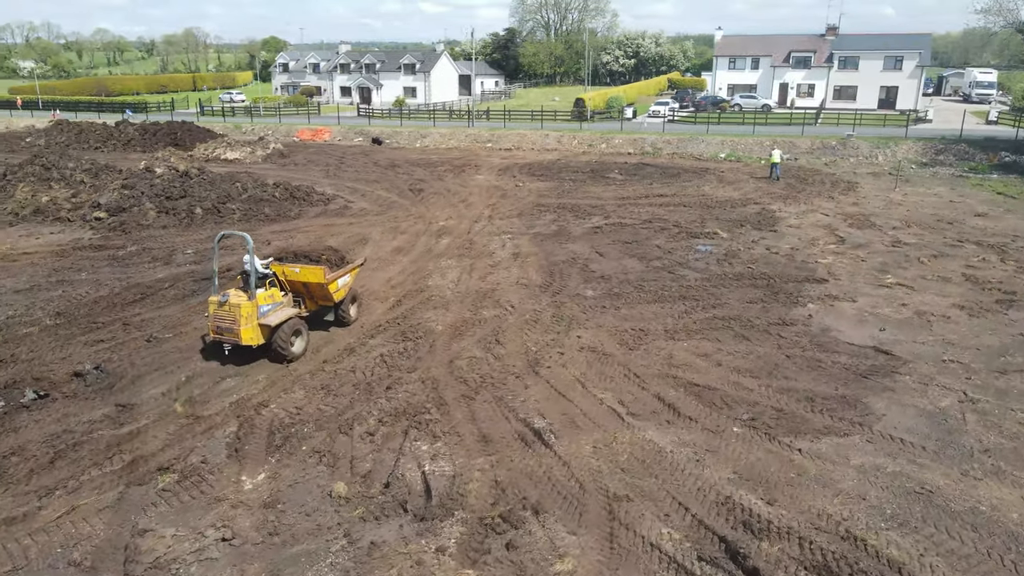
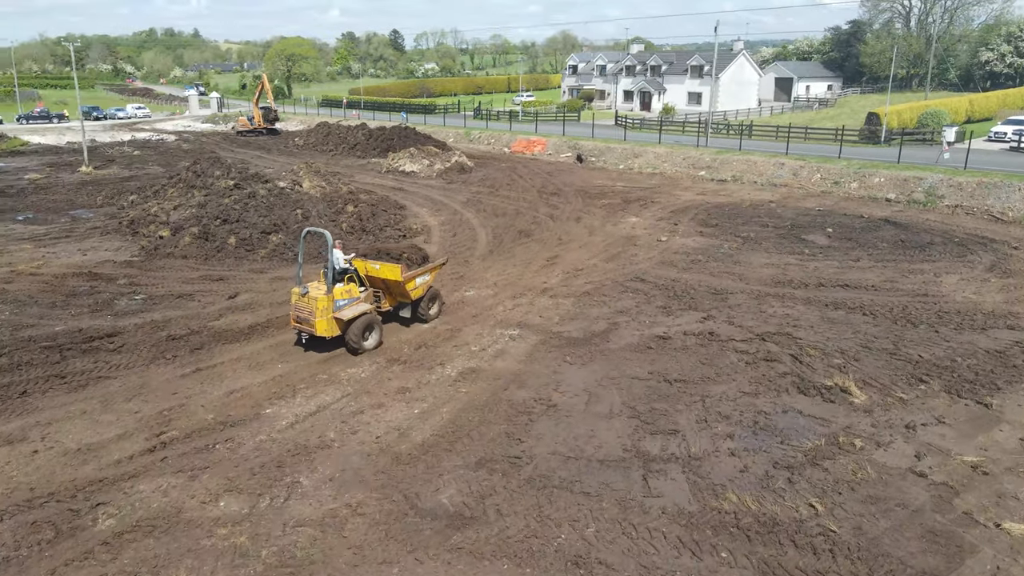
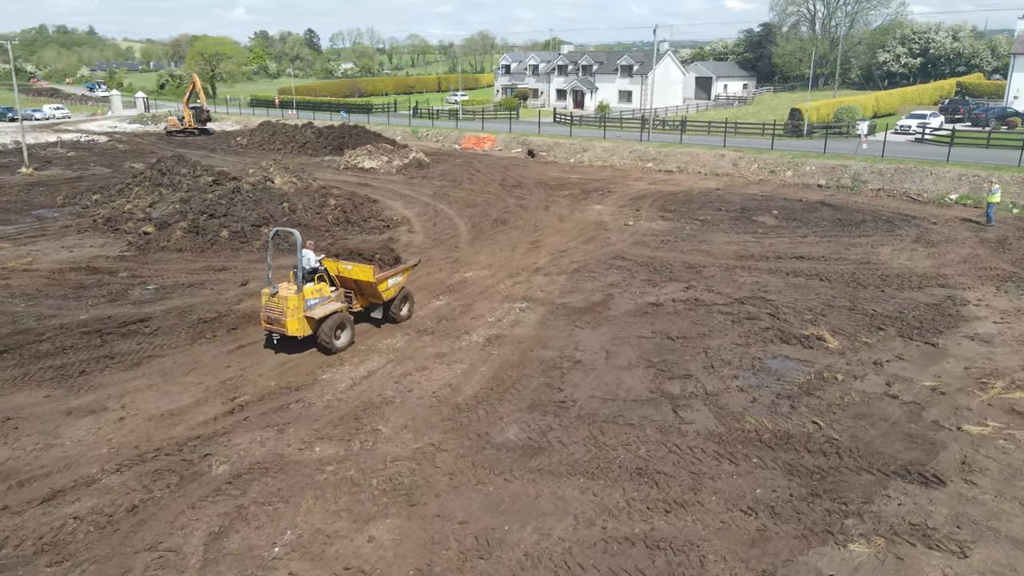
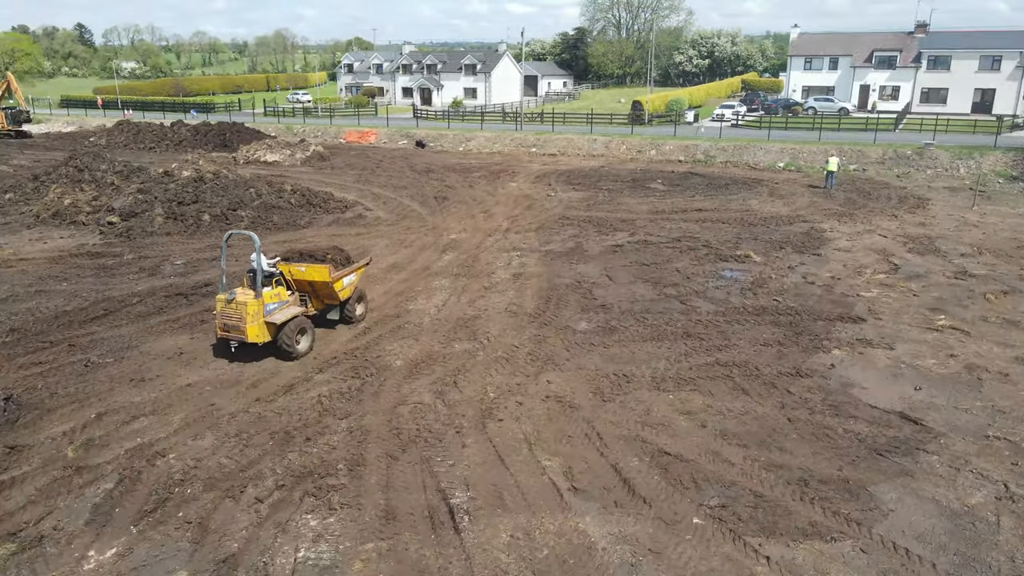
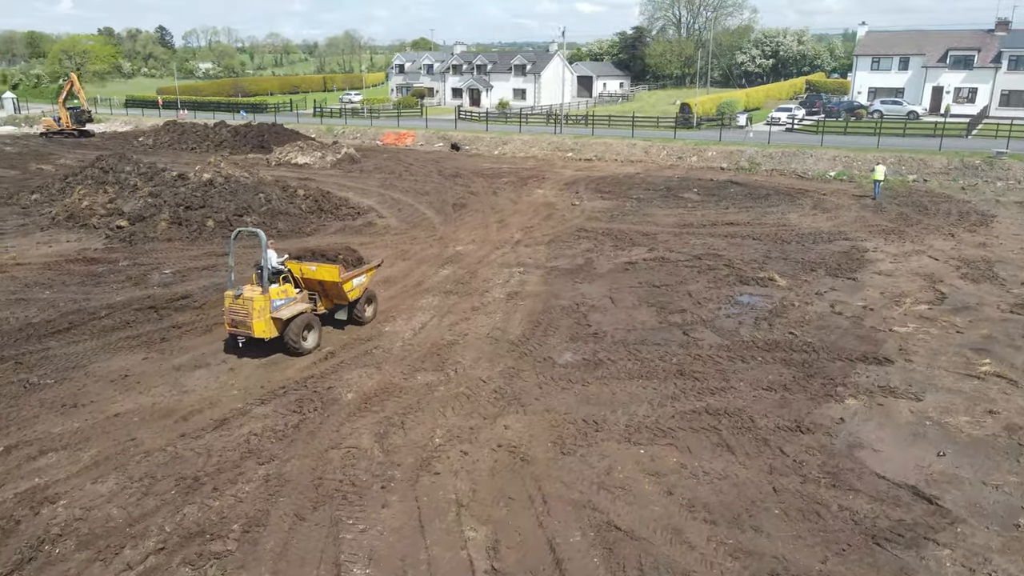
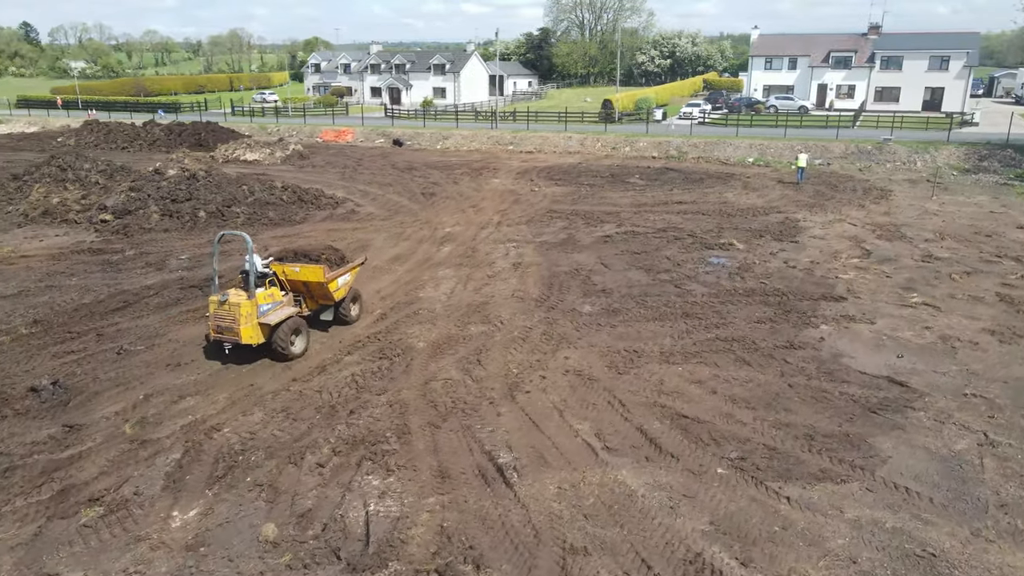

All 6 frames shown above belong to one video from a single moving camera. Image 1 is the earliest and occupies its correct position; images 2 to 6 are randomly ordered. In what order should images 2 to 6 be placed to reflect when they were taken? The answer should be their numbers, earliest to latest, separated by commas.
6, 4, 5, 3, 2
